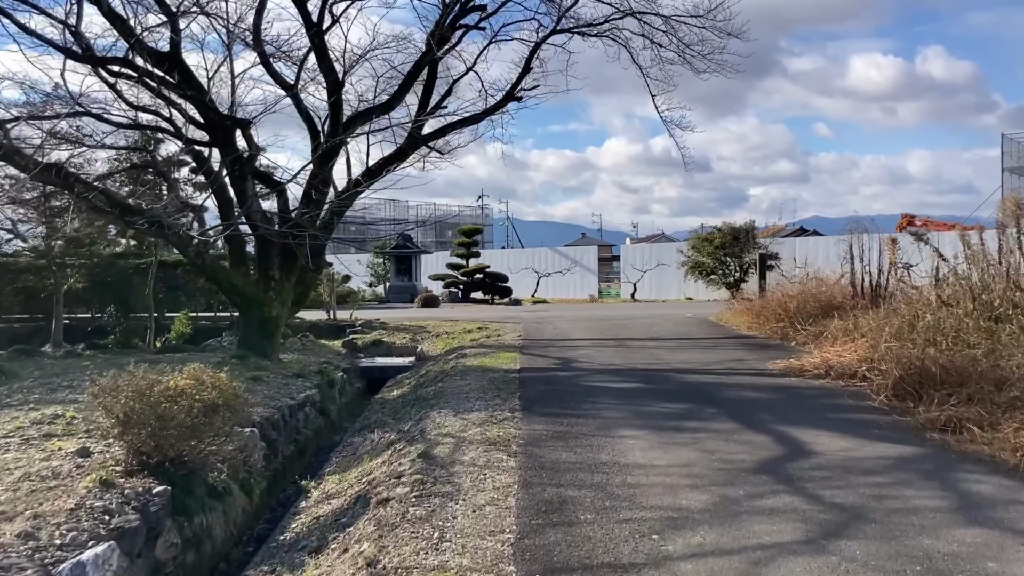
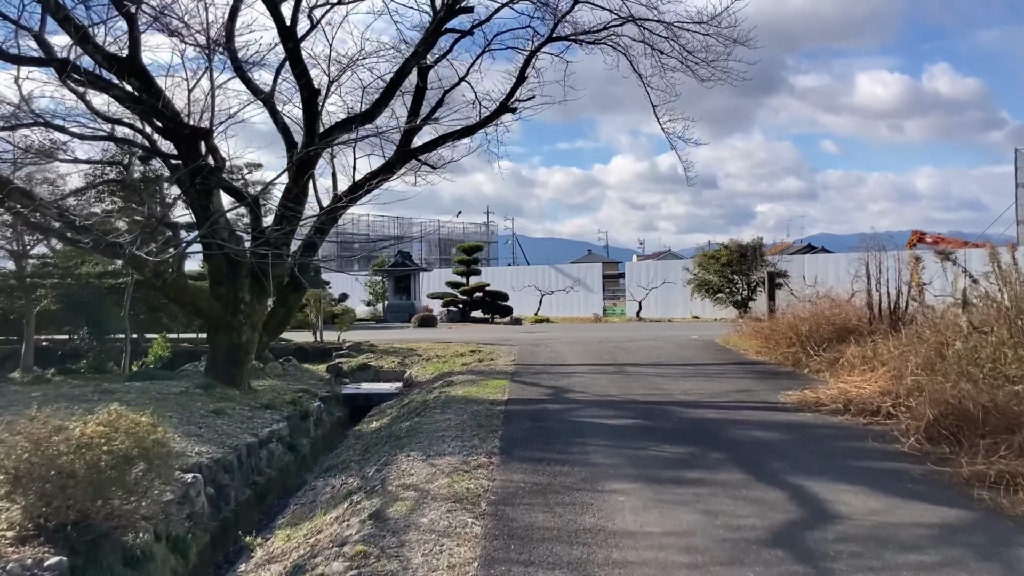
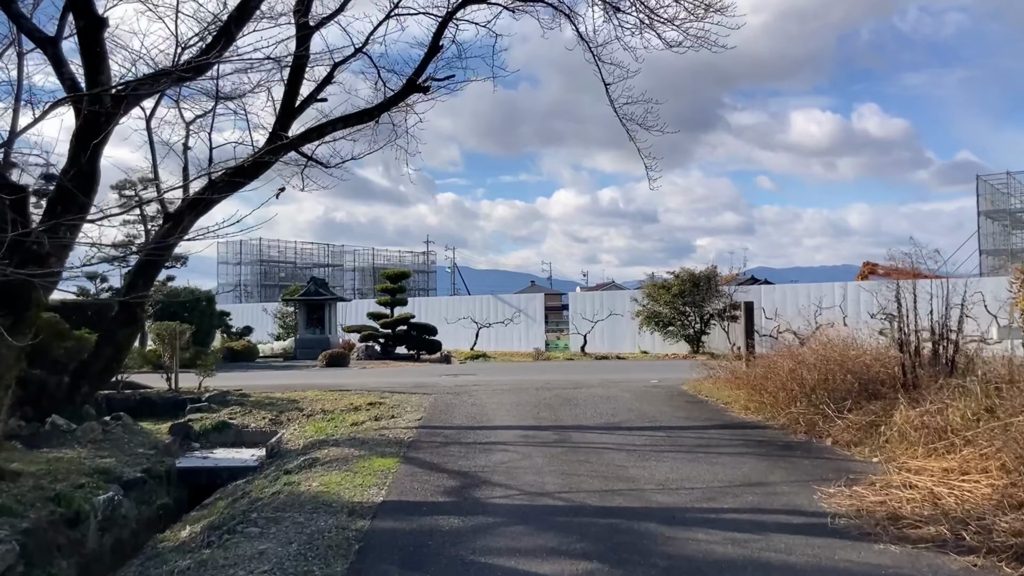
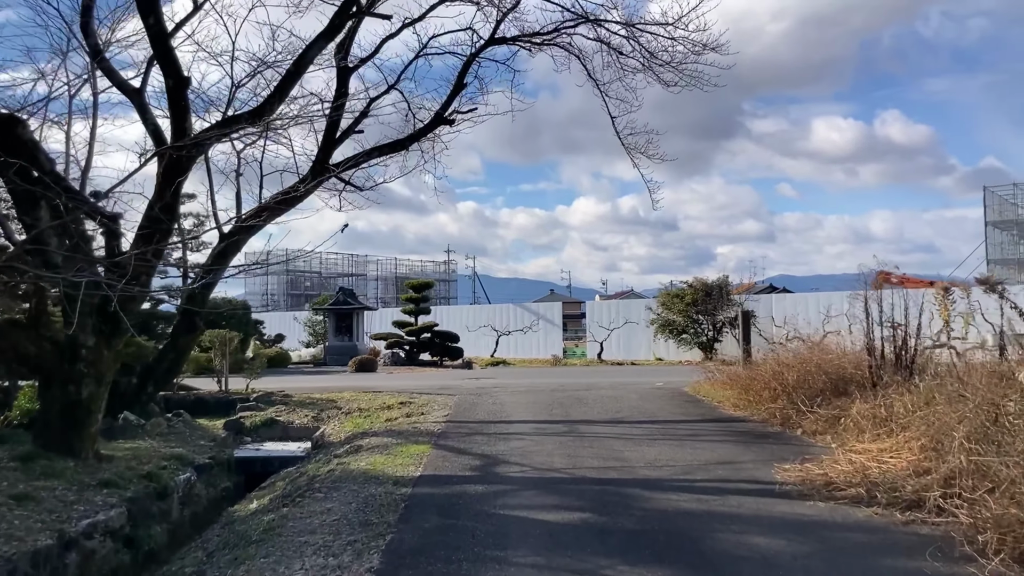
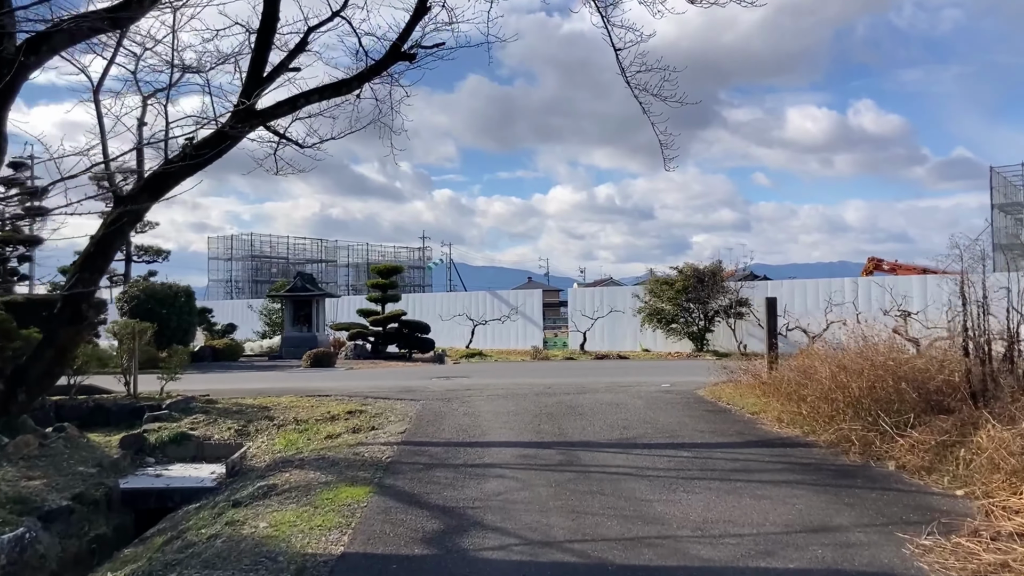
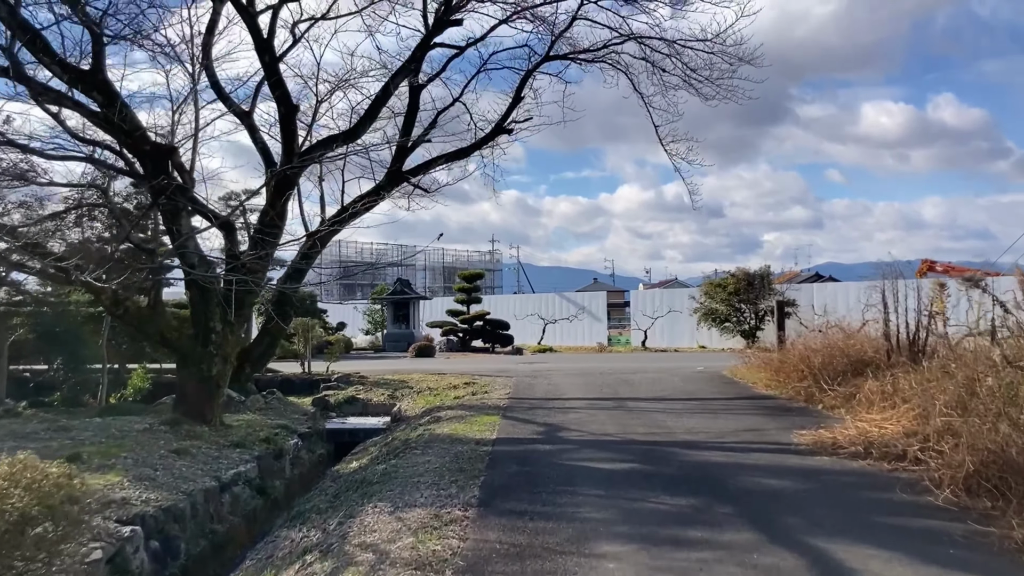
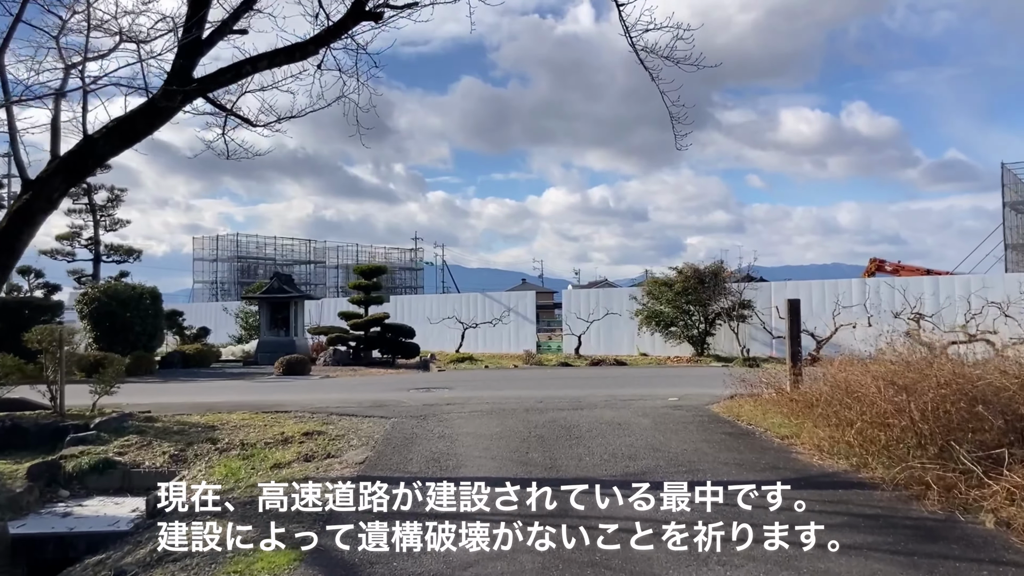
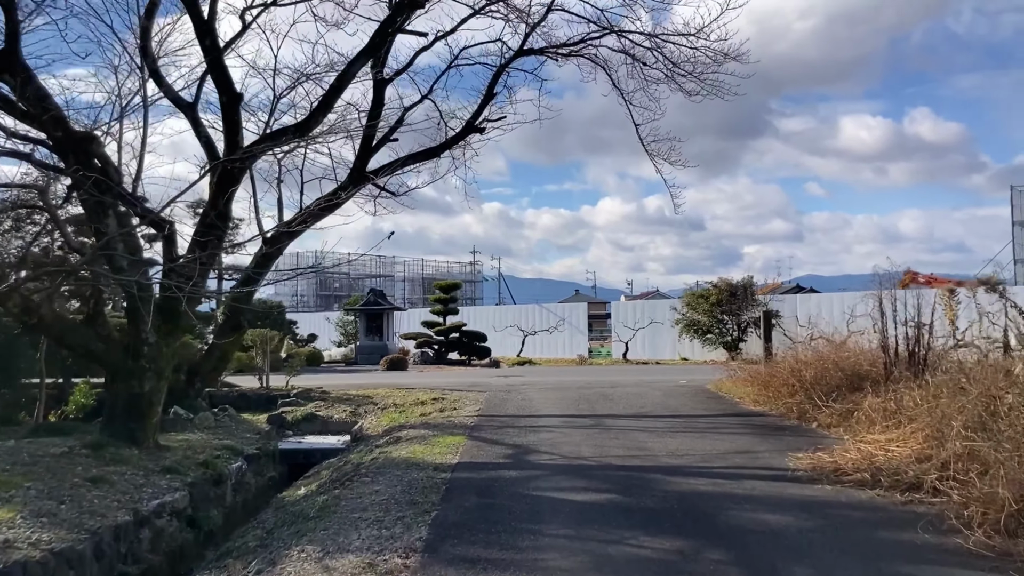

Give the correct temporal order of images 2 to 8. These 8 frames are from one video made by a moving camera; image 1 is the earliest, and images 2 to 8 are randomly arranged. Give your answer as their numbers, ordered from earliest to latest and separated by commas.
2, 6, 8, 4, 3, 5, 7
